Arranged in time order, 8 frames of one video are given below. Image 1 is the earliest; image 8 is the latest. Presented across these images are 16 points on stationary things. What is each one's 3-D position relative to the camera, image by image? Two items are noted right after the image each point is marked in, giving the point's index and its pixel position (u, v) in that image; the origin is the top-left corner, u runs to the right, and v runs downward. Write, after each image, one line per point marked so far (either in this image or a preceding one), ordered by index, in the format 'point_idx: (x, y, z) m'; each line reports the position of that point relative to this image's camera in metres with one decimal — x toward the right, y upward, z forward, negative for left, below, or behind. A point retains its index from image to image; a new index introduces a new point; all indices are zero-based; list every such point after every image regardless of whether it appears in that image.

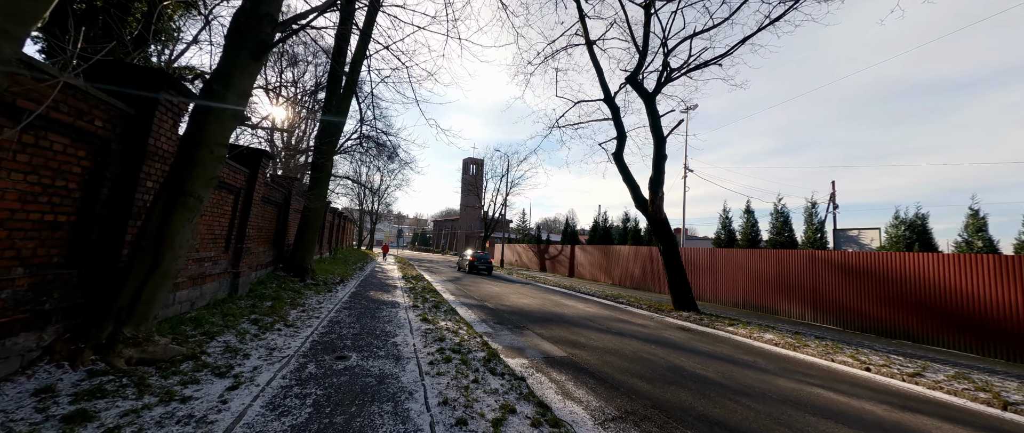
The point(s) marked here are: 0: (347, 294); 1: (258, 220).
0: (-4.4, -2.1, +8.8) m
1: (-5.7, -0.1, +7.5) m
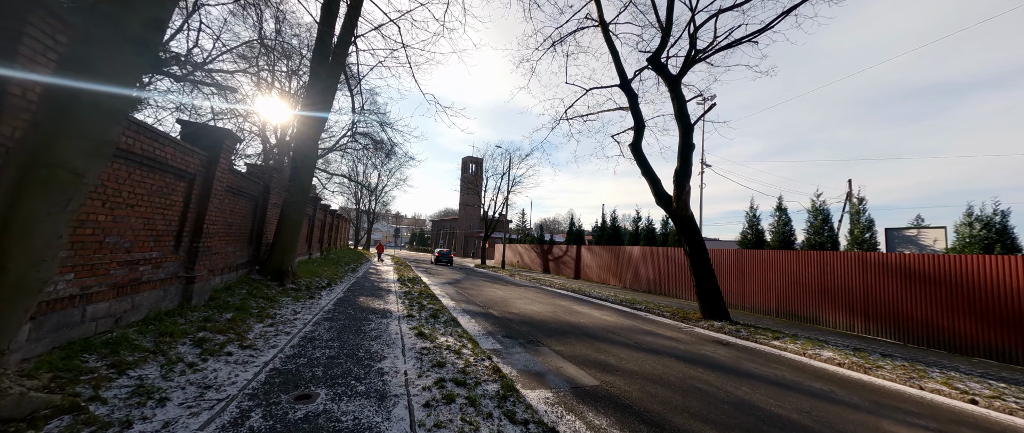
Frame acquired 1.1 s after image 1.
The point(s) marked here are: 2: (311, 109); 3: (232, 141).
0: (-4.2, -1.9, +7.7) m
1: (-5.5, 0.0, +6.4) m
2: (-5.1, +2.7, +8.4) m
3: (-4.8, +1.3, +5.7) m
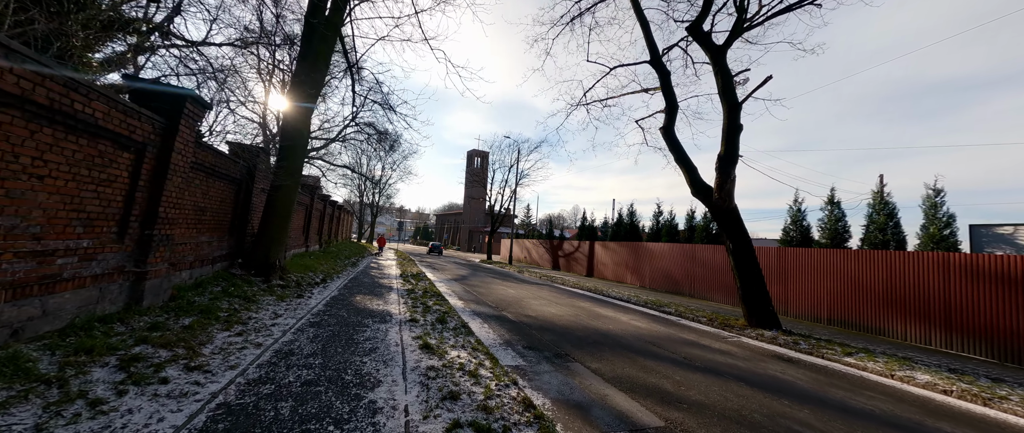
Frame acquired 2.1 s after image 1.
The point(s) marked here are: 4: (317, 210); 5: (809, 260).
0: (-3.8, -1.7, +6.7) m
1: (-5.1, +0.3, +5.3) m
2: (-4.6, +3.0, +7.3) m
3: (-4.4, +1.6, +4.6) m
4: (-9.6, +0.3, +16.4) m
5: (+8.1, -1.2, +9.1) m
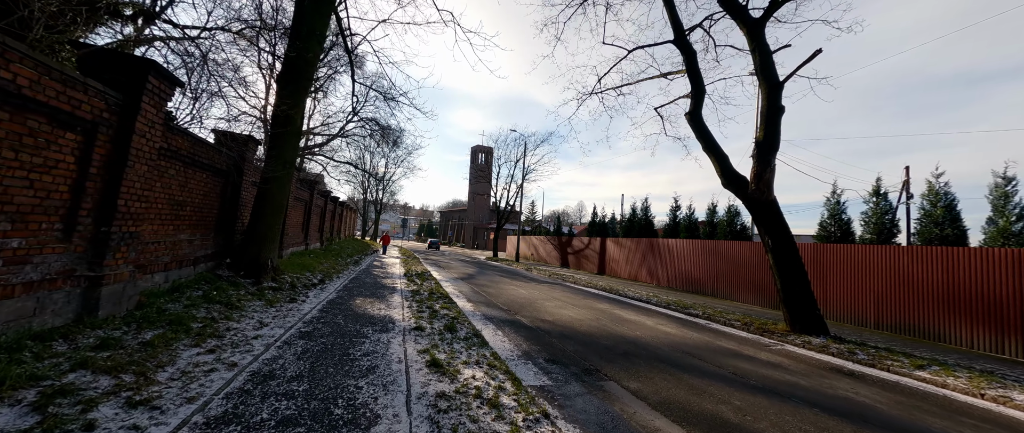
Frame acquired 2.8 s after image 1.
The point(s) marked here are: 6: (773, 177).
0: (-3.5, -1.6, +6.0) m
1: (-4.8, +0.4, +4.7) m
2: (-4.3, +3.1, +6.6) m
3: (-4.2, +1.6, +3.9) m
4: (-9.2, +0.4, +15.8) m
5: (+8.5, -1.0, +8.3) m
6: (+5.3, +0.8, +6.8) m
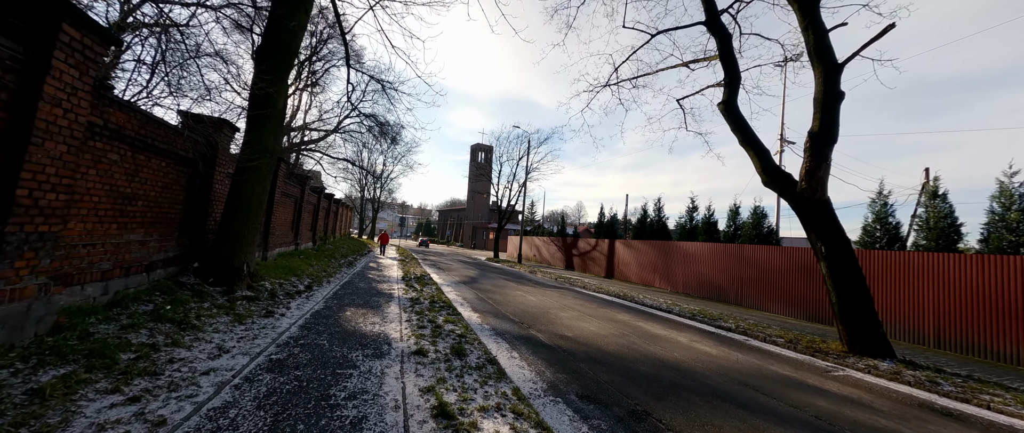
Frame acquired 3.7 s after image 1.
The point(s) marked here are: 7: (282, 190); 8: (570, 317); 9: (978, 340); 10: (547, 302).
0: (-3.2, -1.6, +5.1) m
1: (-4.5, +0.4, +3.7) m
2: (-4.0, +3.2, +5.7) m
3: (-3.8, +1.7, +3.0) m
4: (-9.0, +0.5, +14.8) m
5: (+8.7, -1.1, +7.5) m
6: (+5.6, +0.7, +5.9) m
7: (-7.0, +0.8, +10.1) m
8: (+1.3, -2.3, +7.5) m
9: (+8.7, -2.3, +6.4) m
10: (+1.0, -2.4, +9.3) m
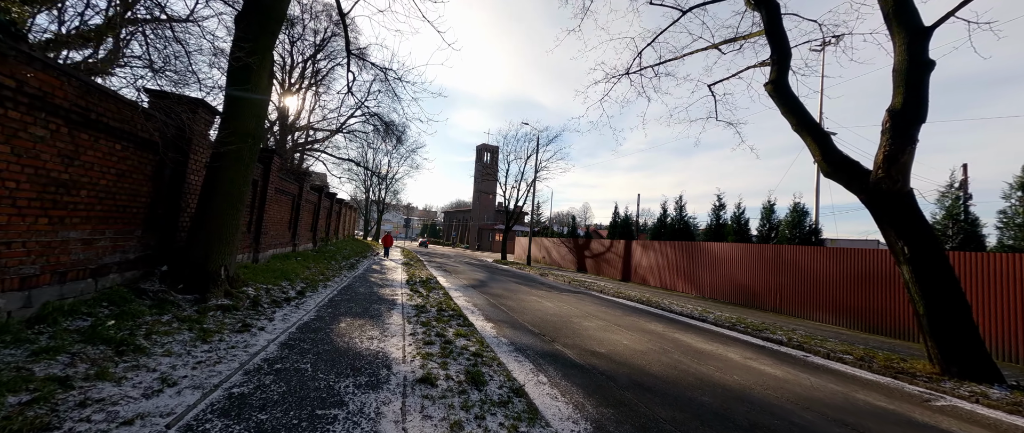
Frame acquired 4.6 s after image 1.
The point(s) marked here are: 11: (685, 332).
0: (-2.9, -1.5, +4.2) m
1: (-4.2, +0.5, +2.9) m
2: (-3.7, +3.2, +4.9) m
3: (-3.5, +1.8, +2.1) m
4: (-8.5, +0.5, +14.1) m
5: (+9.1, -1.0, +6.4) m
6: (+5.9, +0.8, +4.9) m
7: (-6.6, +0.8, +9.3) m
8: (+1.7, -2.2, +6.6) m
9: (+9.1, -2.2, +5.4) m
10: (+1.4, -2.3, +8.4) m
11: (+3.5, -2.3, +6.7) m
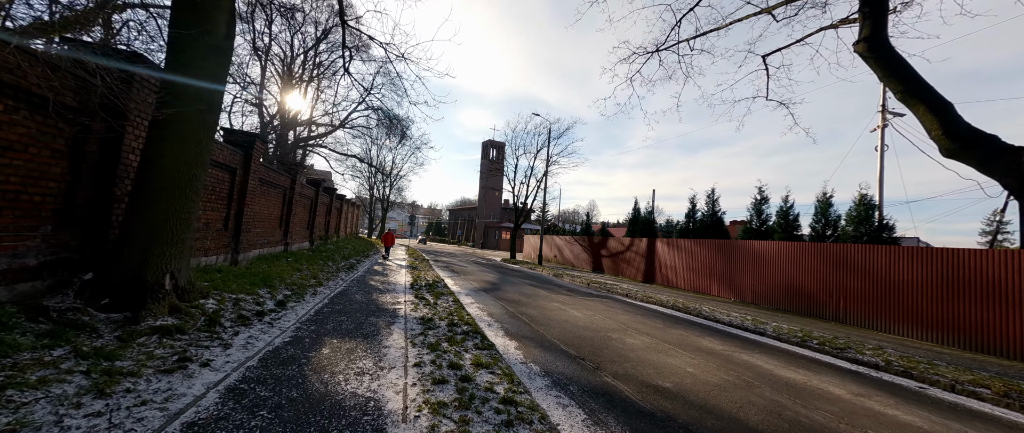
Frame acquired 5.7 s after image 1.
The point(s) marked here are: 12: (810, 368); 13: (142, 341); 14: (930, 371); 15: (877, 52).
0: (-2.5, -1.4, +3.0) m
1: (-3.9, +0.6, +1.7) m
2: (-3.3, +3.3, +3.6) m
3: (-3.2, +1.8, +0.9) m
4: (-8.0, +0.7, +12.9) m
5: (+9.5, -0.9, +5.1) m
6: (+6.4, +1.0, +3.6) m
7: (-6.1, +1.0, +8.1) m
8: (+2.1, -2.1, +5.3) m
9: (+9.5, -2.1, +4.0) m
10: (+1.8, -2.2, +7.1) m
11: (+3.9, -2.2, +5.4) m
12: (+4.3, -2.2, +4.8) m
13: (-3.5, -1.2, +3.1) m
14: (+6.2, -2.3, +5.0) m
15: (+5.6, +2.5, +5.1) m
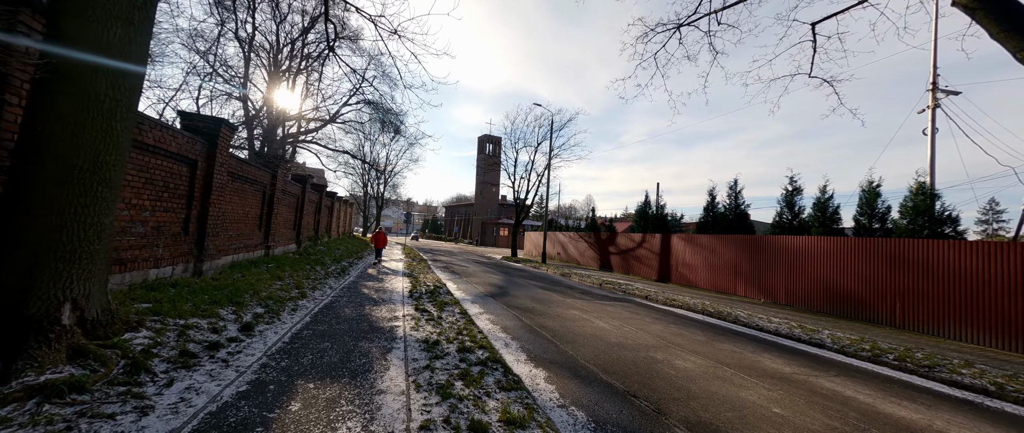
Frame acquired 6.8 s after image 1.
0: (-2.1, -1.4, +1.9) m
1: (-3.5, +0.5, +0.6) m
2: (-3.0, +3.3, +2.5) m
3: (-2.8, +1.8, -0.2) m
4: (-7.8, +0.7, +11.7) m
5: (+9.8, -0.7, +4.1) m
6: (+6.7, +1.1, +2.6) m
7: (-5.8, +0.9, +7.0) m
8: (+2.4, -2.0, +4.3) m
9: (+9.9, -2.0, +3.1) m
10: (+2.2, -2.1, +6.1) m
11: (+4.3, -2.1, +4.5) m
12: (+4.6, -2.1, +3.8) m
13: (-3.1, -1.2, +2.1) m
14: (+6.5, -2.2, +4.1) m
15: (+5.9, +2.6, +4.1) m
